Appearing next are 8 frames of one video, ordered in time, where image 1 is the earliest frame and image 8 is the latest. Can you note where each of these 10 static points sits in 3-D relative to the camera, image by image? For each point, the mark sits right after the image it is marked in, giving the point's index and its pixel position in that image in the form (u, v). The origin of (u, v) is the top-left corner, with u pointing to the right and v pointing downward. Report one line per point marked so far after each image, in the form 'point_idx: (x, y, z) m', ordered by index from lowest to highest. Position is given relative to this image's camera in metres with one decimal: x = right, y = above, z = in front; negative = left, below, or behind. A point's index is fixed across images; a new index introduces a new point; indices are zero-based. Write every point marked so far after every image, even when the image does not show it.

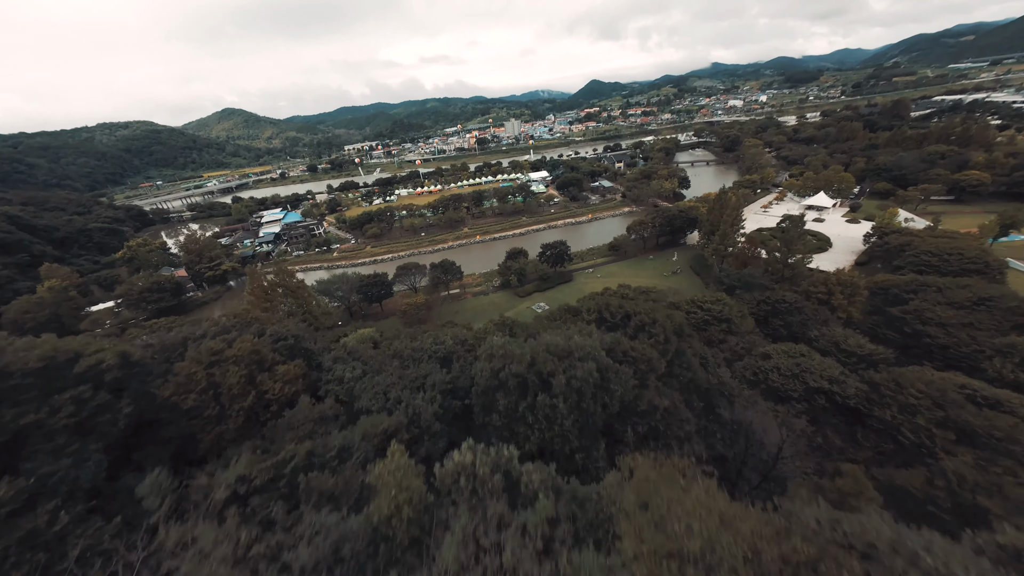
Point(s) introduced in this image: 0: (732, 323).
0: (+10.9, -1.8, +16.9) m
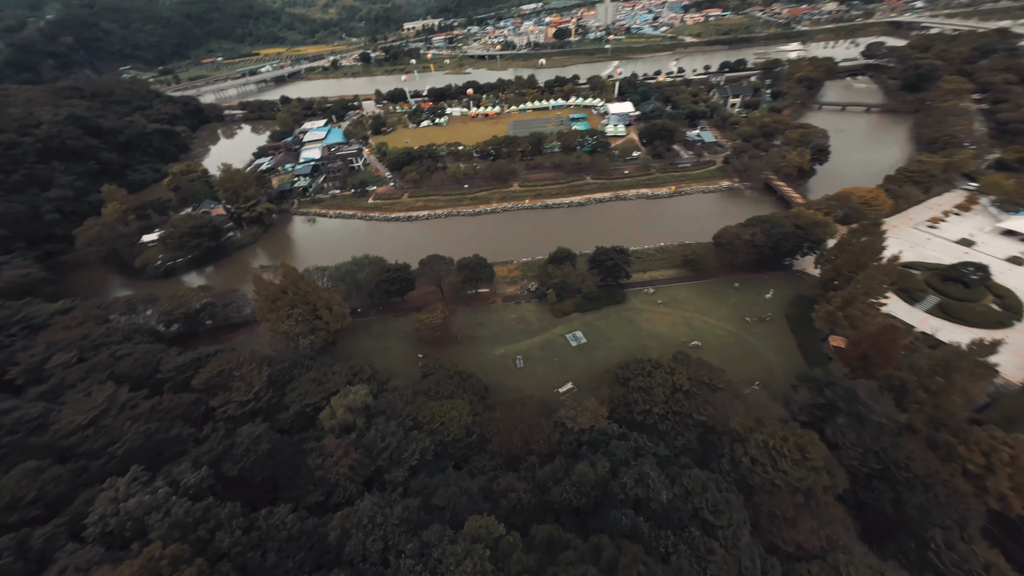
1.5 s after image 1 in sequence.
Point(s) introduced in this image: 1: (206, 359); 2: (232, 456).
0: (+11.0, -7.6, +12.4) m
1: (-17.3, -4.0, +19.1) m
2: (-9.3, -5.9, +11.2) m
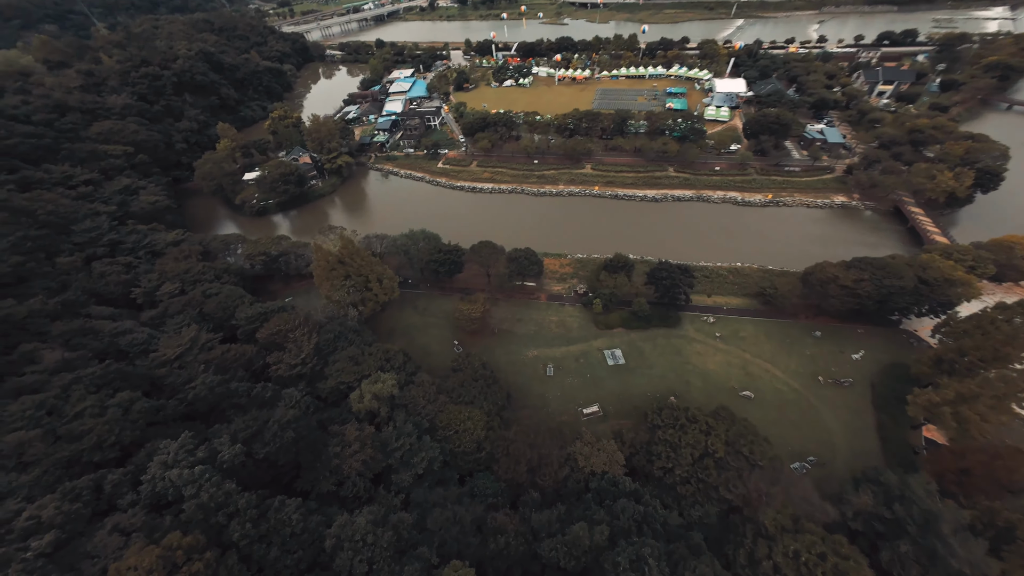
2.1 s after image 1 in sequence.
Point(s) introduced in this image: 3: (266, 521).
0: (+10.3, -10.9, +10.8) m
1: (-15.3, -1.7, +21.5) m
2: (-9.3, -5.7, +12.6) m
3: (-7.8, -8.0, +10.6) m
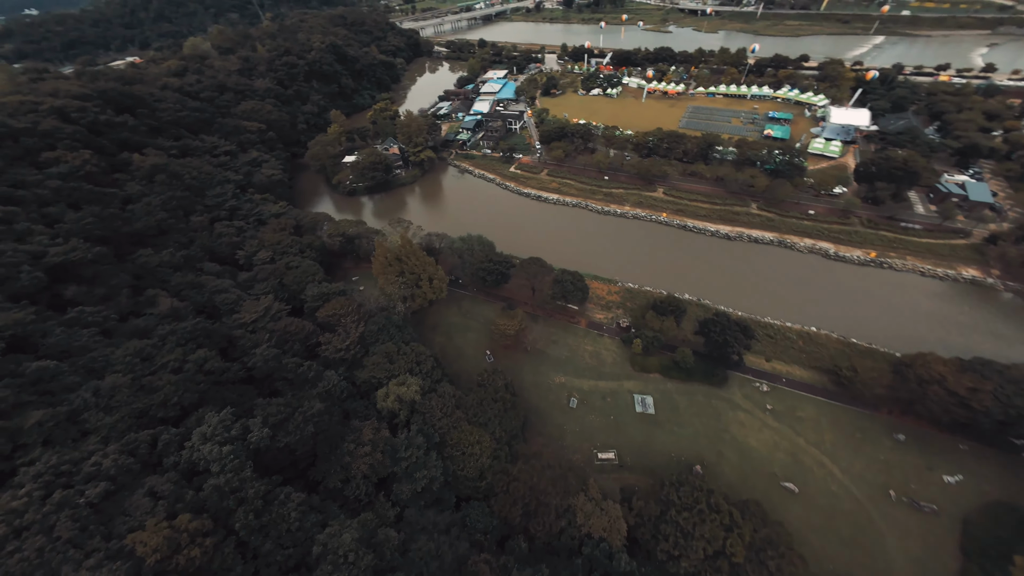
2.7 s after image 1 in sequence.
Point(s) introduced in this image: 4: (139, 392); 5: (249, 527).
0: (+8.5, -14.0, +9.1) m
1: (-12.9, -0.6, +24.0) m
2: (-9.3, -5.5, +14.3) m
3: (-8.7, -8.0, +12.1) m
4: (-15.6, -4.3, +14.6) m
5: (-8.9, -8.1, +11.5) m
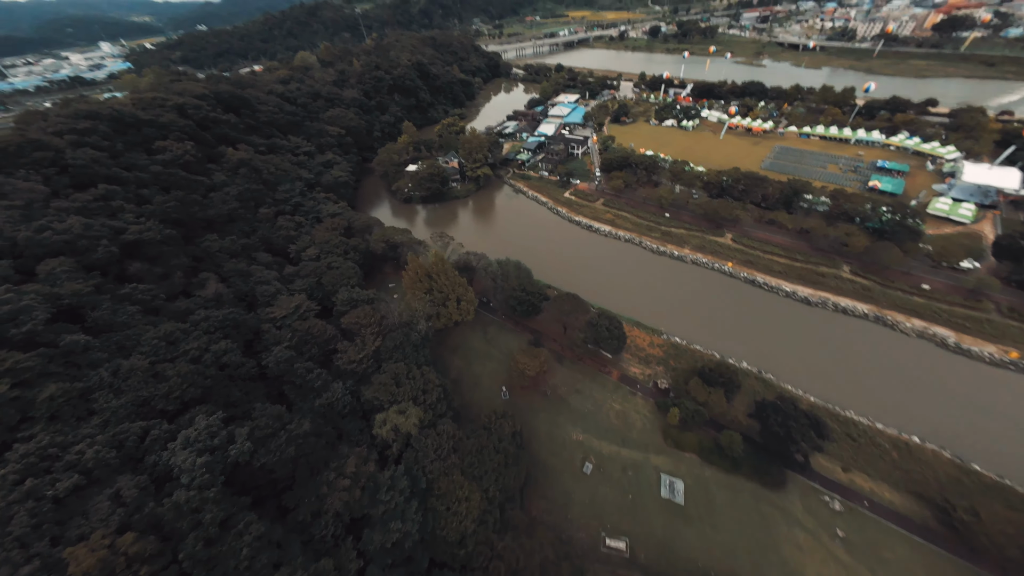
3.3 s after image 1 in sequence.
0: (+5.9, -16.5, +5.5) m
1: (-10.9, -1.1, +23.9) m
2: (-9.5, -5.9, +13.6) m
3: (-9.5, -8.3, +11.2) m
4: (-15.4, -3.8, +14.8) m
5: (-9.9, -8.3, +10.7) m
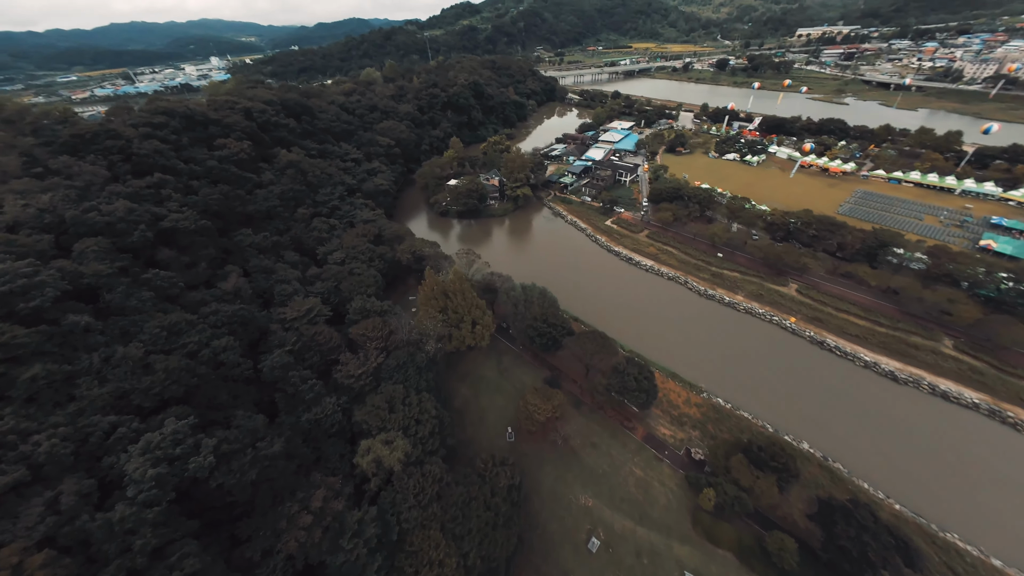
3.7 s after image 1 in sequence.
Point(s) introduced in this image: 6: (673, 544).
0: (+3.4, -17.6, +1.9) m
1: (-9.5, -1.8, +22.9) m
2: (-9.8, -6.0, +12.3) m
3: (-10.4, -8.2, +9.7) m
4: (-15.3, -3.4, +14.2) m
5: (-10.8, -8.1, +9.3) m
6: (+7.4, -11.7, +15.5) m
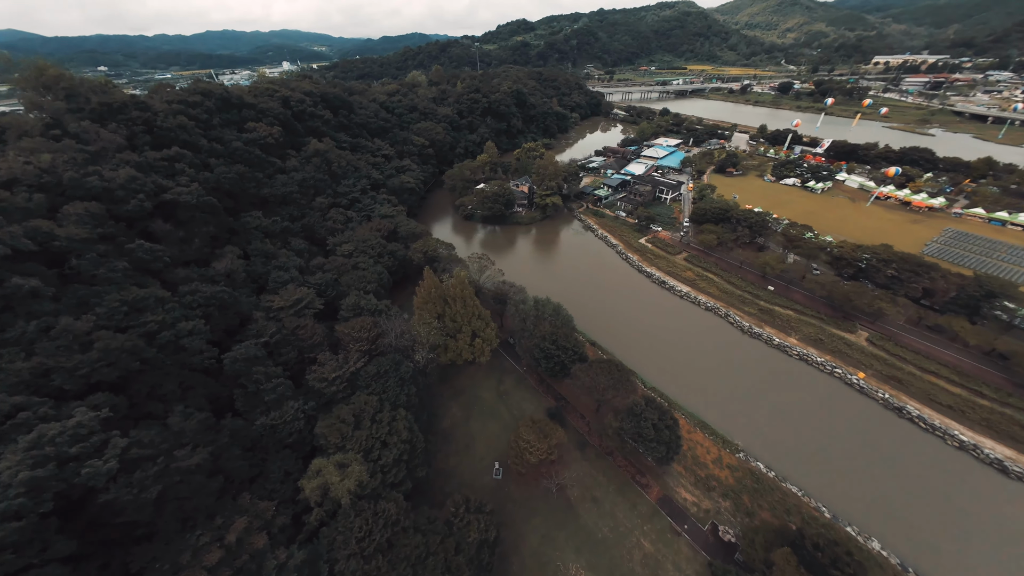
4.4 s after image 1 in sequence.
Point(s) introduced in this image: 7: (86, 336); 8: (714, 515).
0: (+0.2, -17.7, -1.6) m
1: (-9.1, -1.5, +20.9) m
2: (-10.7, -5.2, +10.2) m
3: (-11.8, -7.2, +7.7) m
4: (-15.7, -2.1, +12.7) m
5: (-12.2, -7.1, +7.2) m
6: (+6.0, -12.8, +11.7) m
7: (-15.8, -1.8, +12.9) m
8: (+8.9, -10.0, +14.9) m
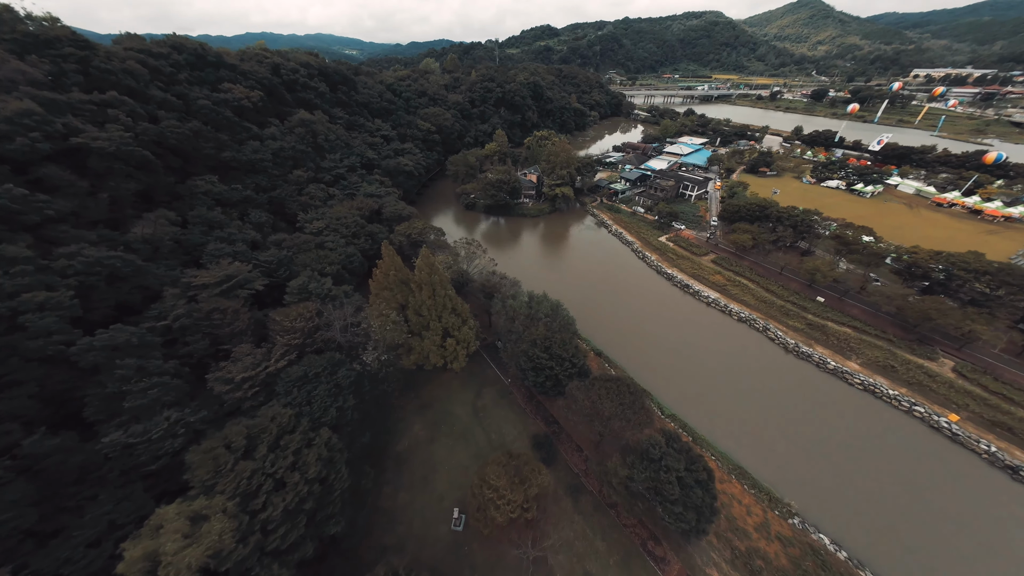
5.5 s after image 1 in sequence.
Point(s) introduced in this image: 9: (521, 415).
0: (-2.1, -16.7, -6.4) m
1: (-9.9, -0.5, +16.7) m
2: (-12.0, -3.9, +6.0) m
3: (-13.2, -5.8, +3.4) m
4: (-16.8, -0.6, +8.7) m
5: (-13.7, -5.7, +3.0) m
6: (+4.3, -12.4, +6.8) m
7: (-16.8, -0.3, +8.9) m
8: (+7.5, -9.9, +10.0) m
9: (+0.4, -6.1, +16.1) m
